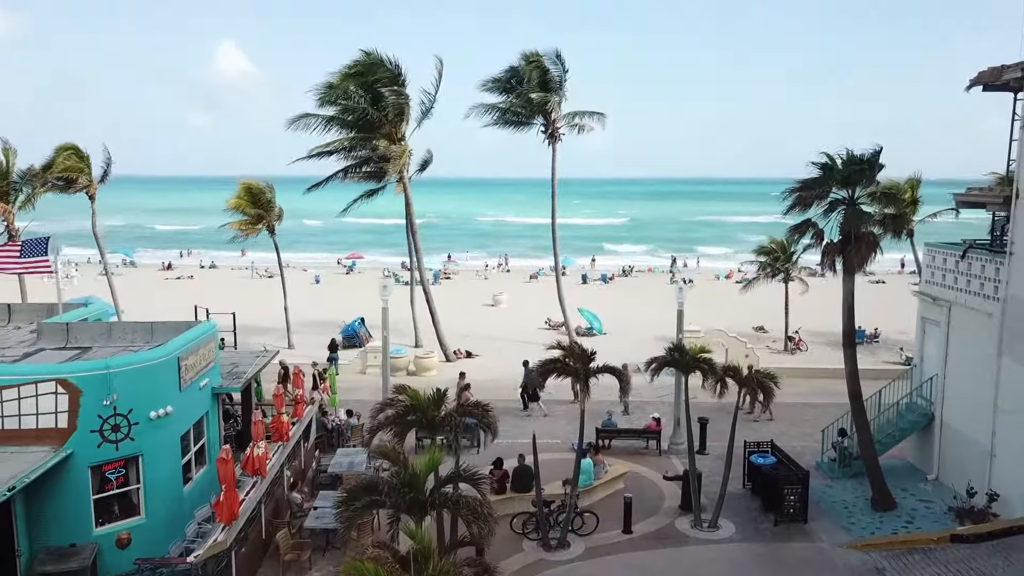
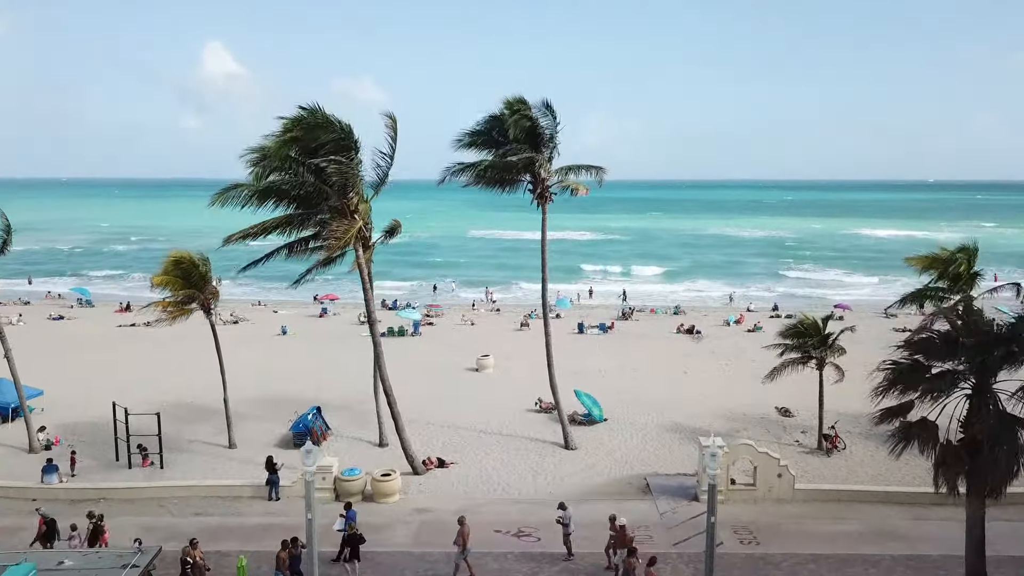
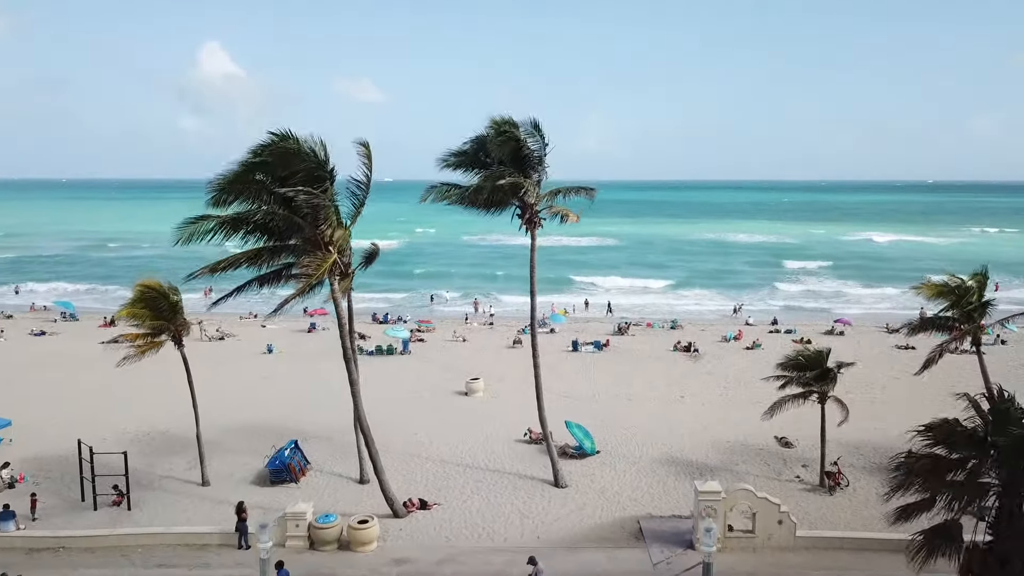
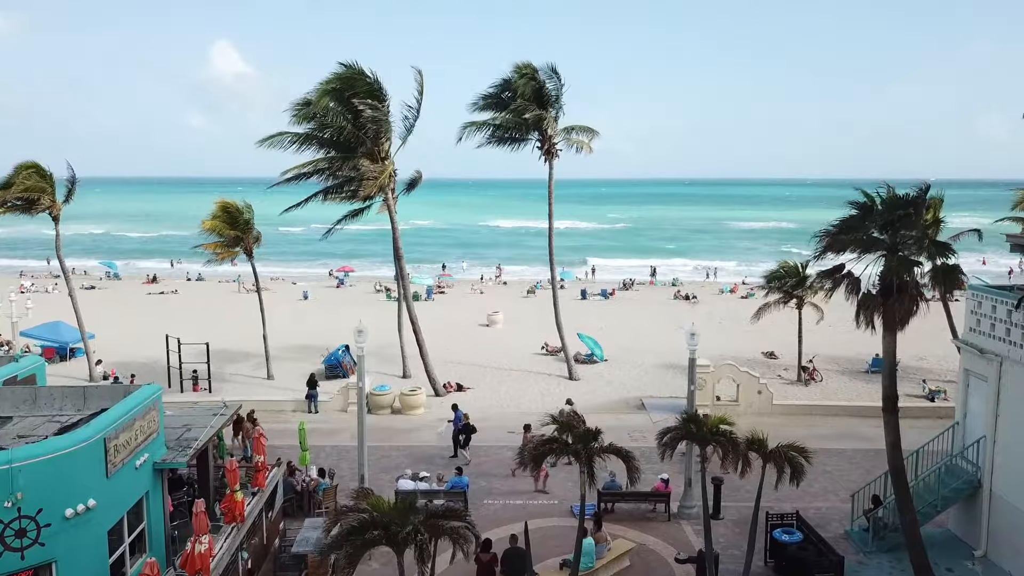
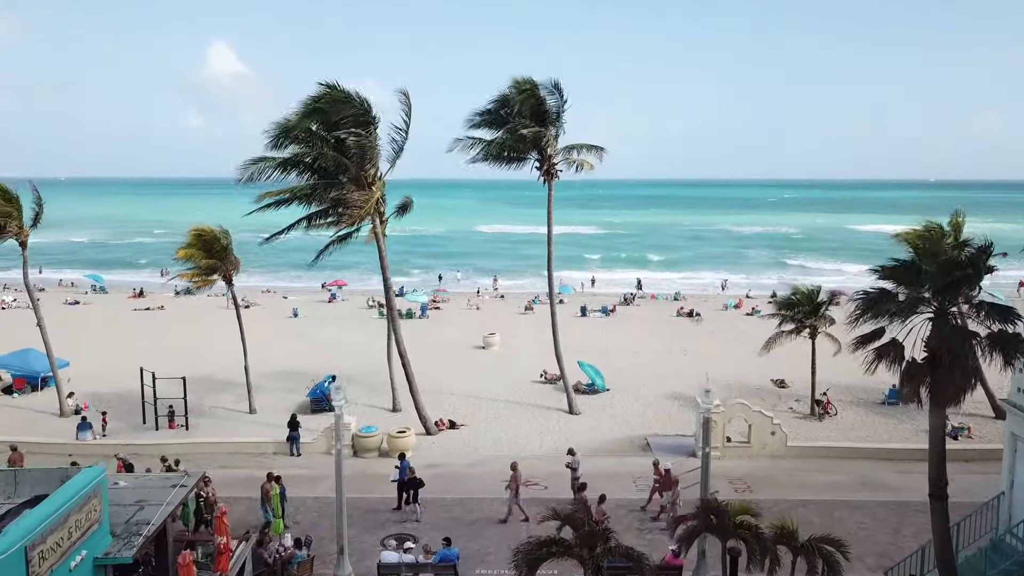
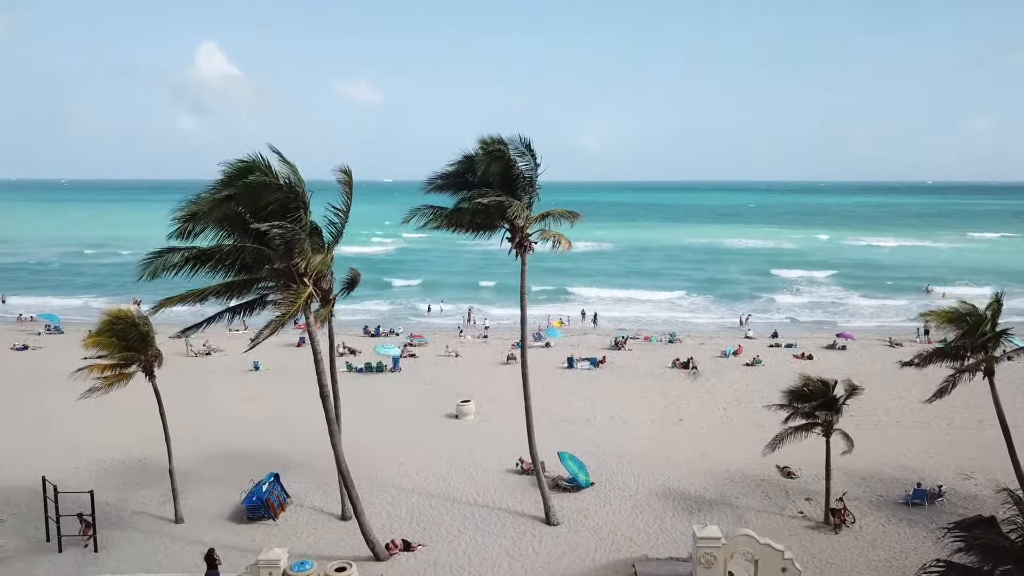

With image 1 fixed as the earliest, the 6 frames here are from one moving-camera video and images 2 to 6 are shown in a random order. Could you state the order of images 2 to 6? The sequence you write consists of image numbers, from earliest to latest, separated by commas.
4, 5, 2, 3, 6
